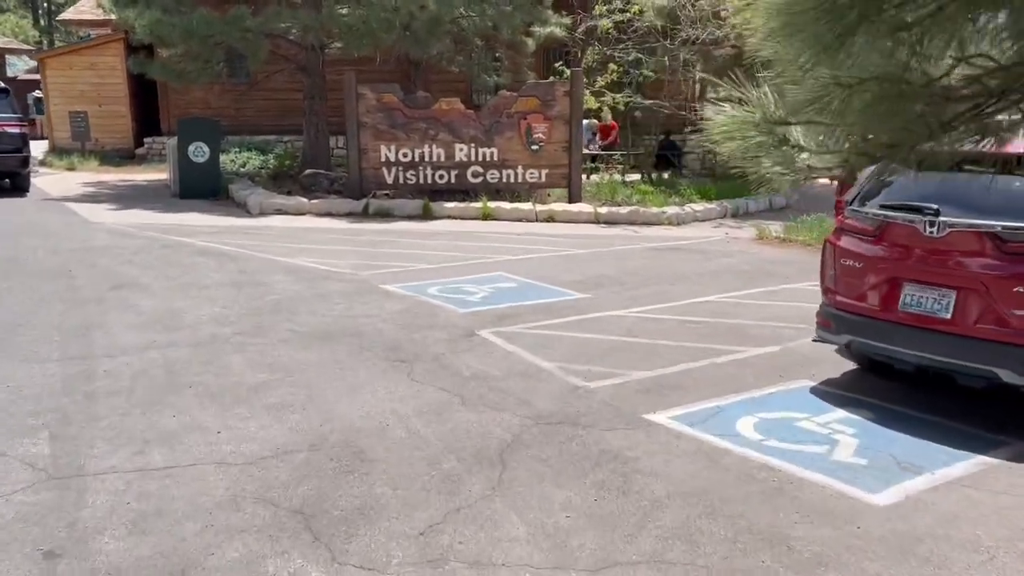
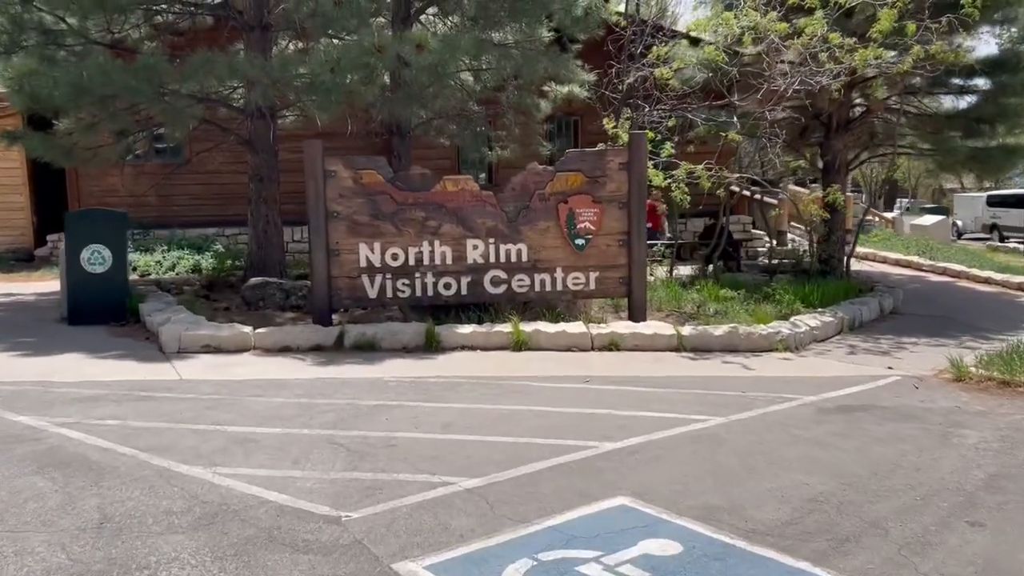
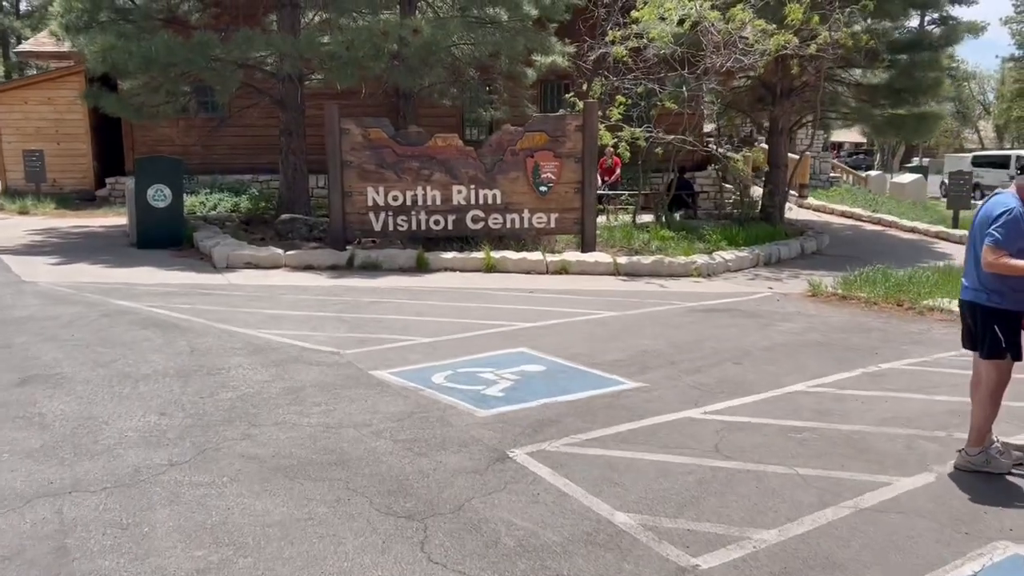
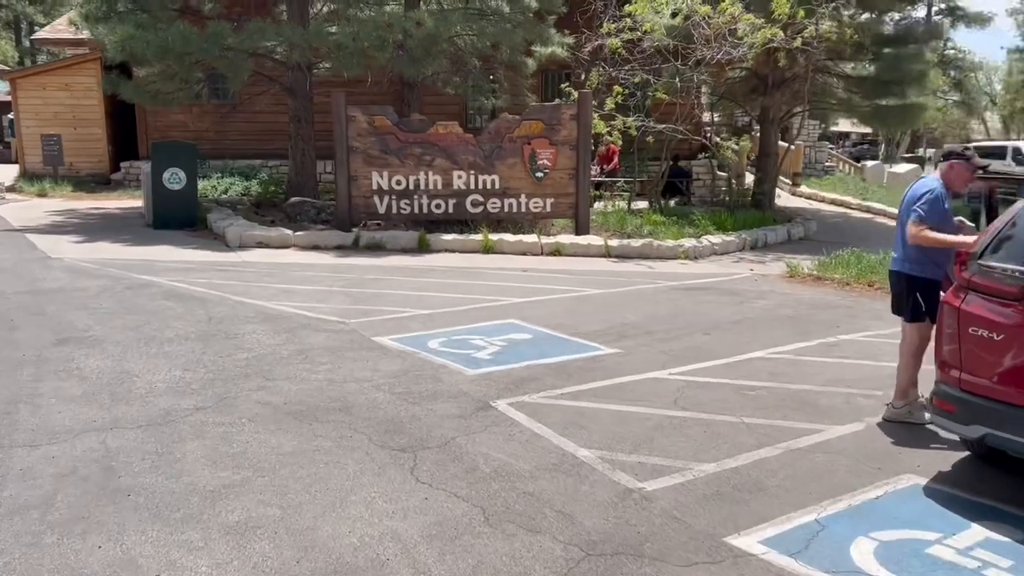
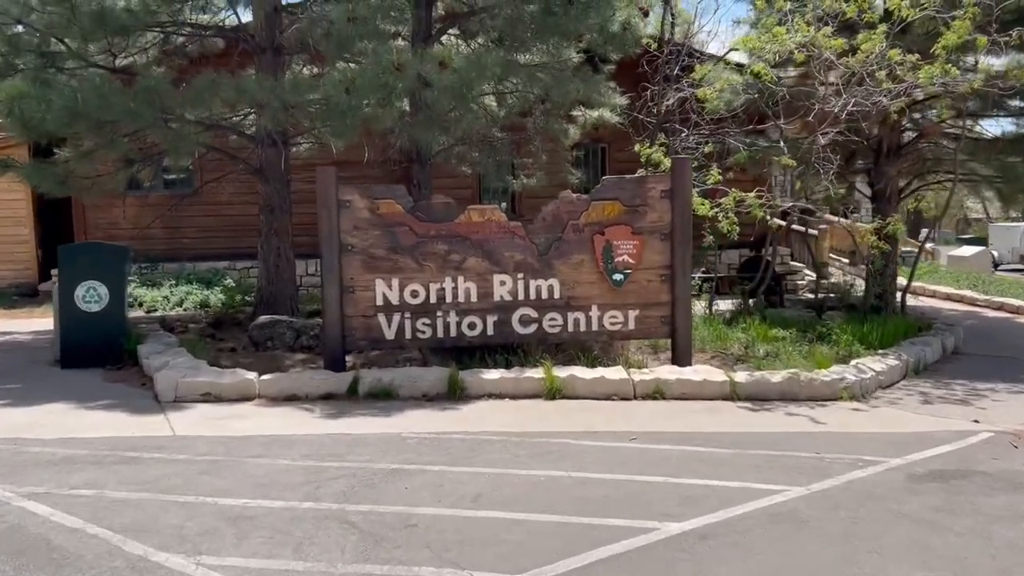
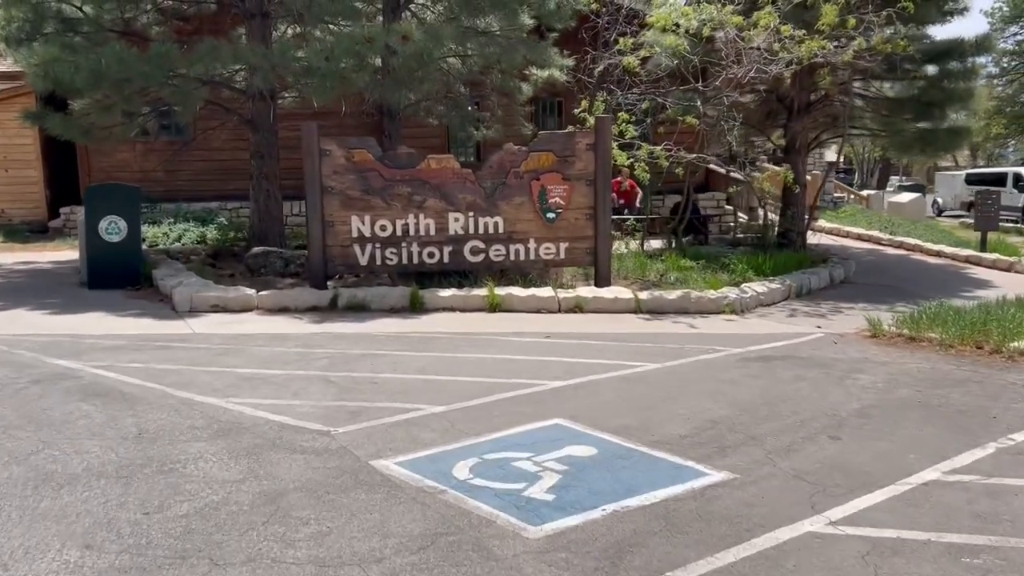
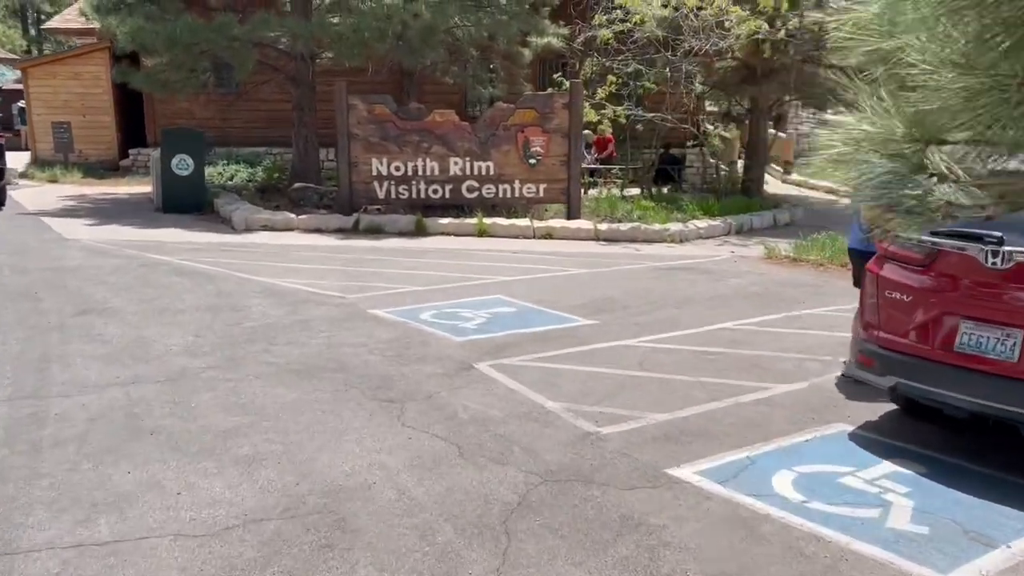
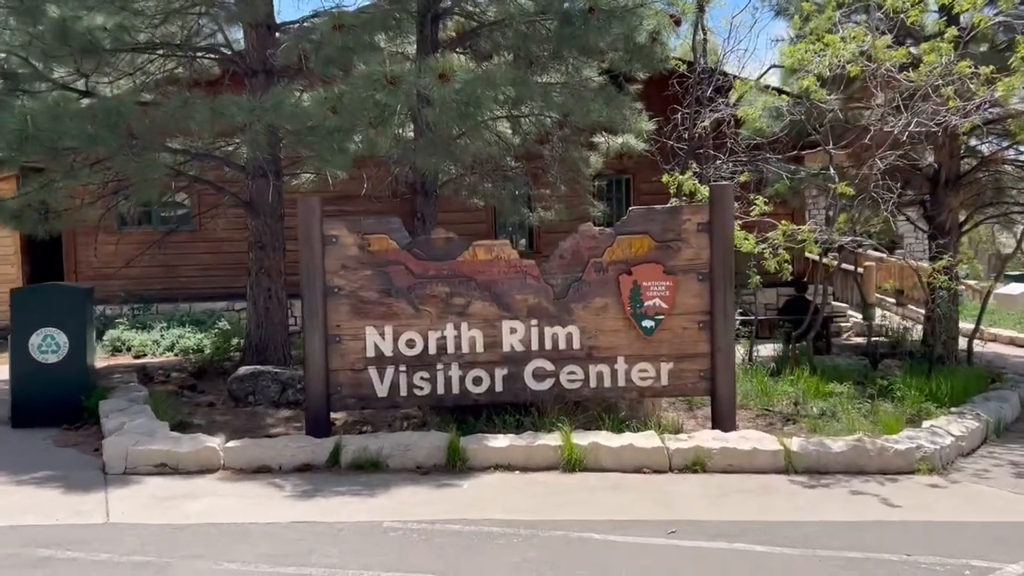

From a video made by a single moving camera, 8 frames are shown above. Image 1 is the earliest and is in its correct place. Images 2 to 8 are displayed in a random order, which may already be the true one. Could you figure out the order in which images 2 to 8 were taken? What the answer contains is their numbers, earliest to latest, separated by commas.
7, 4, 3, 6, 2, 5, 8
